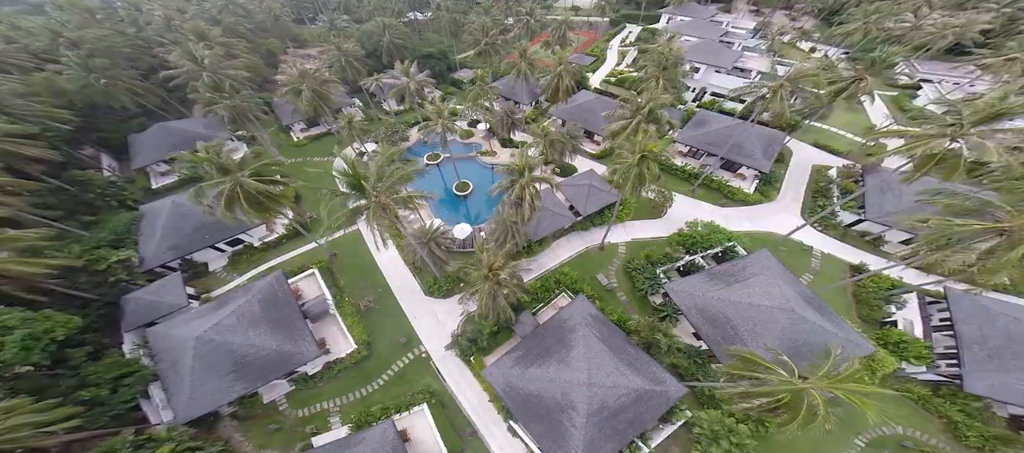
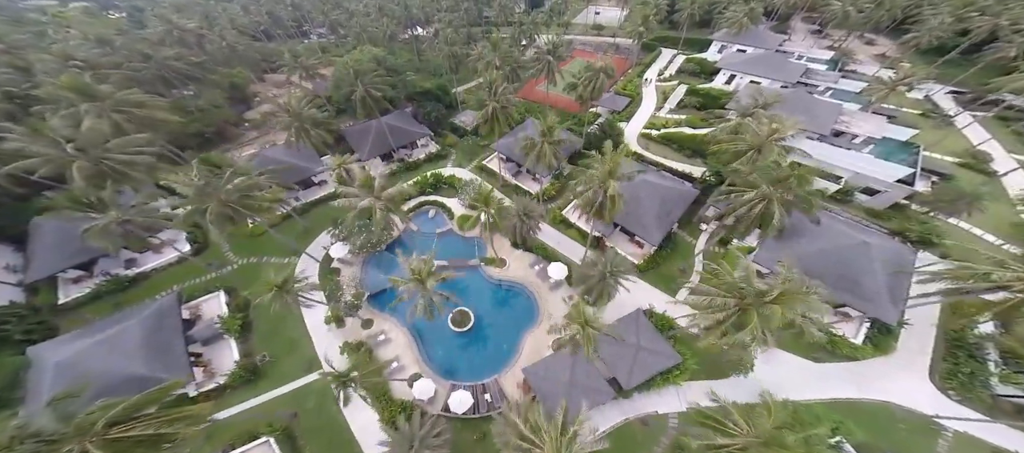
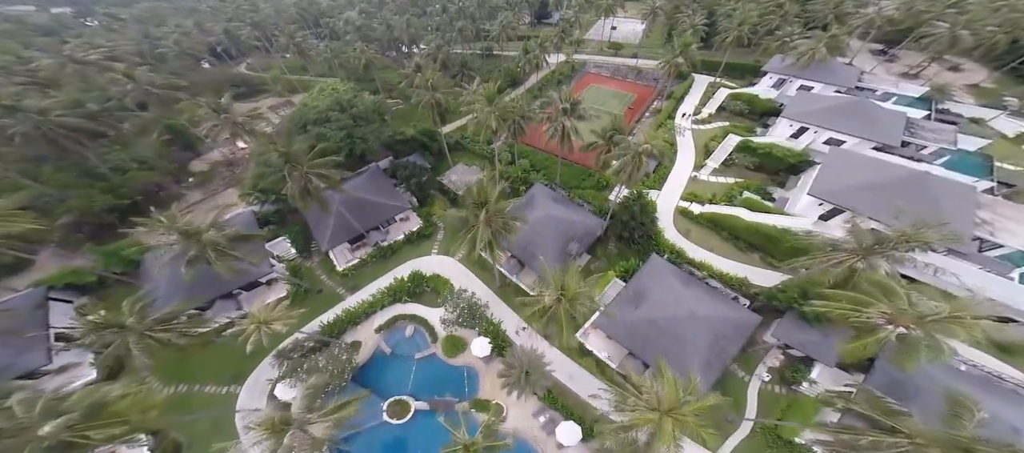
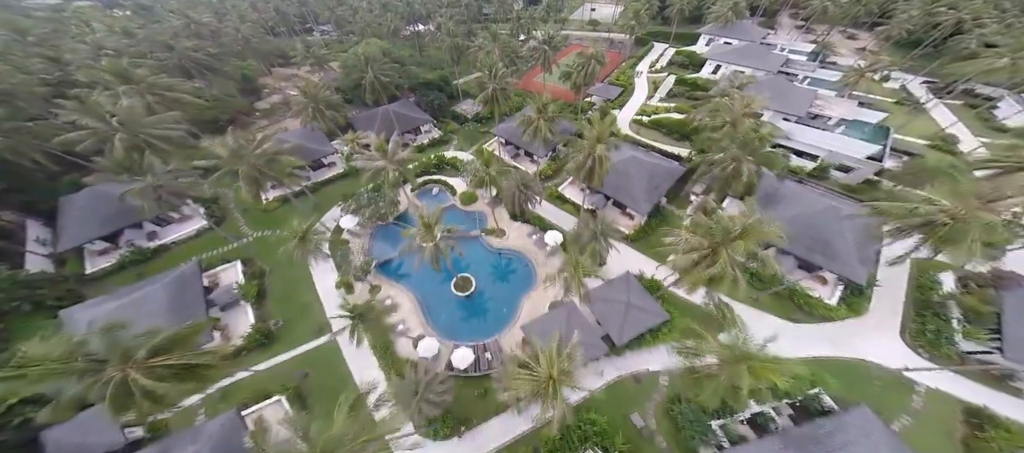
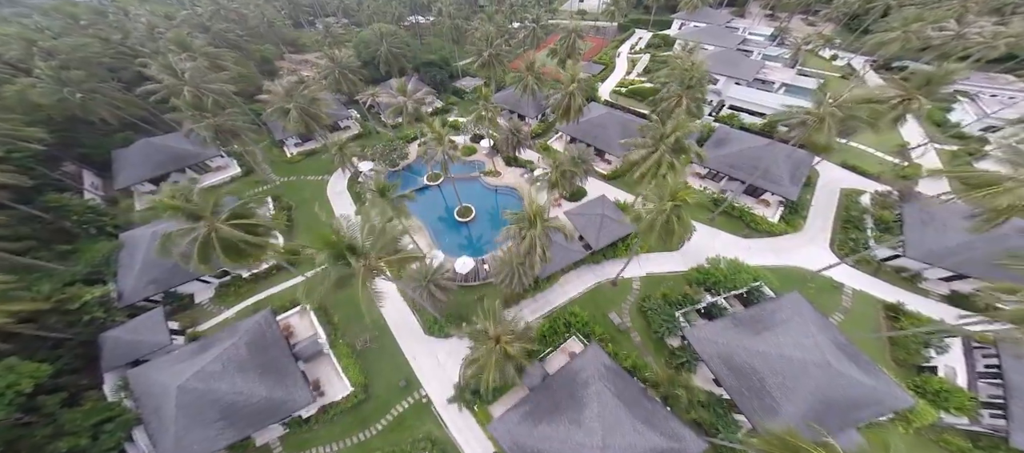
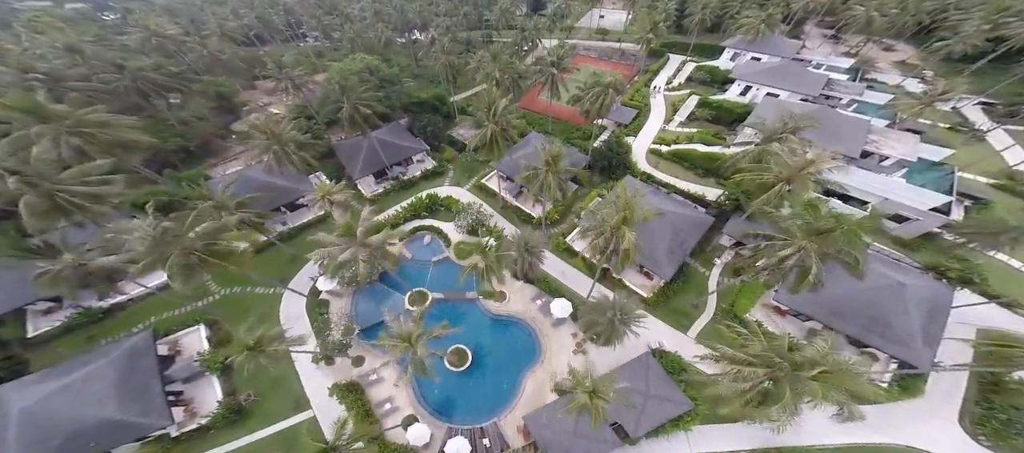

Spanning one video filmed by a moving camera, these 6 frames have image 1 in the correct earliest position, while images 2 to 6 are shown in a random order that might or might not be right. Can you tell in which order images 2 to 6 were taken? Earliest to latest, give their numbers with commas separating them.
5, 4, 2, 6, 3
